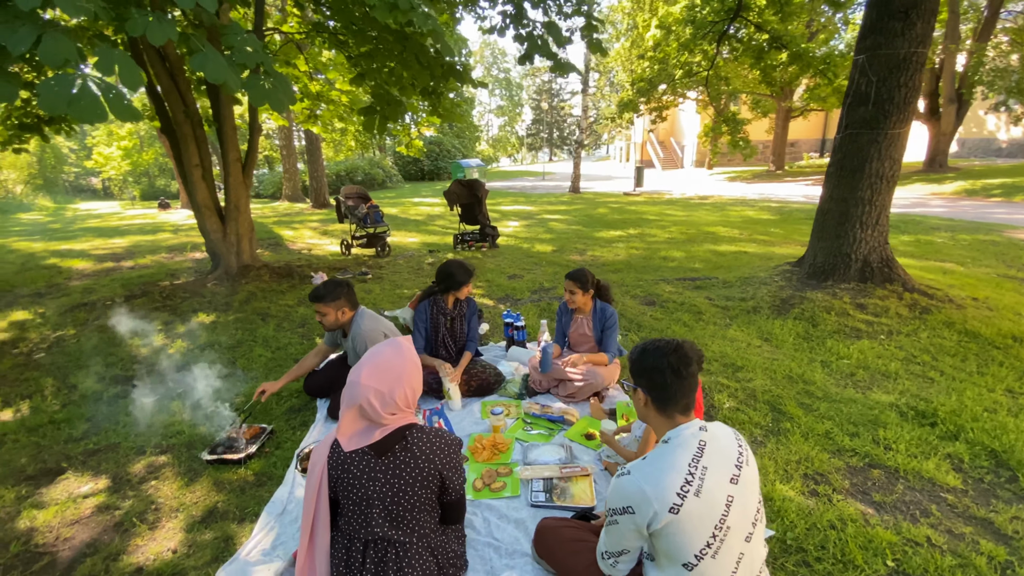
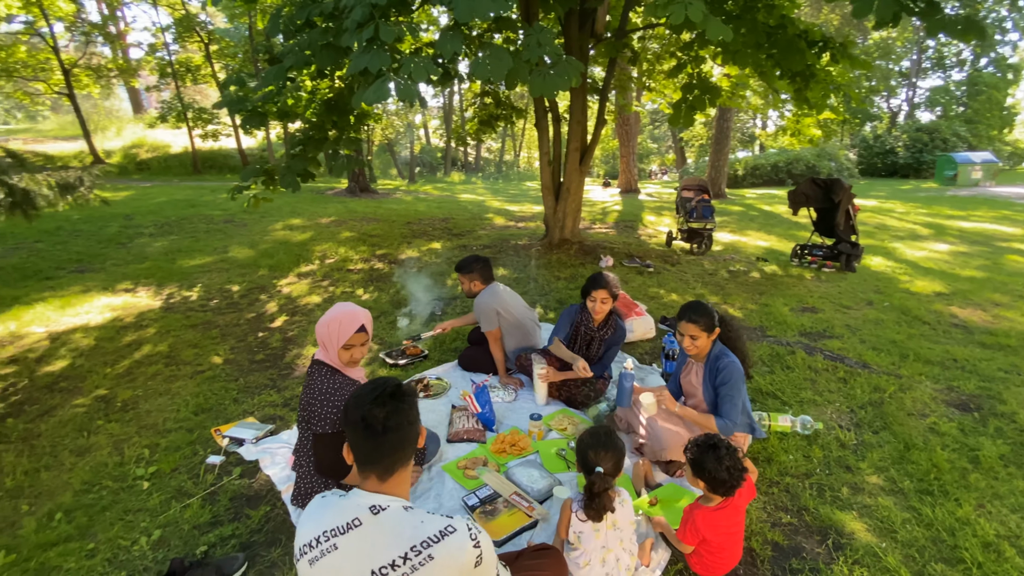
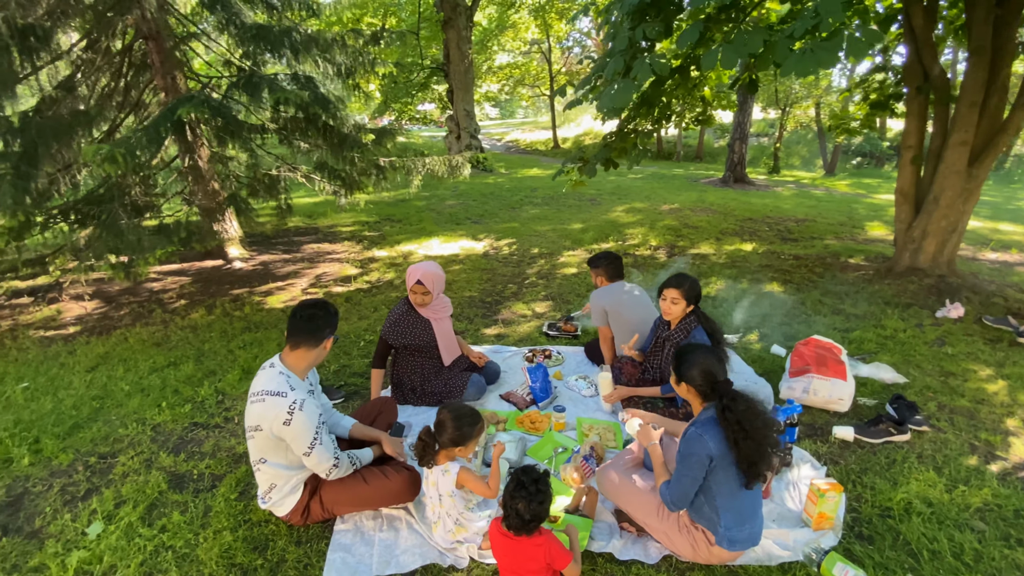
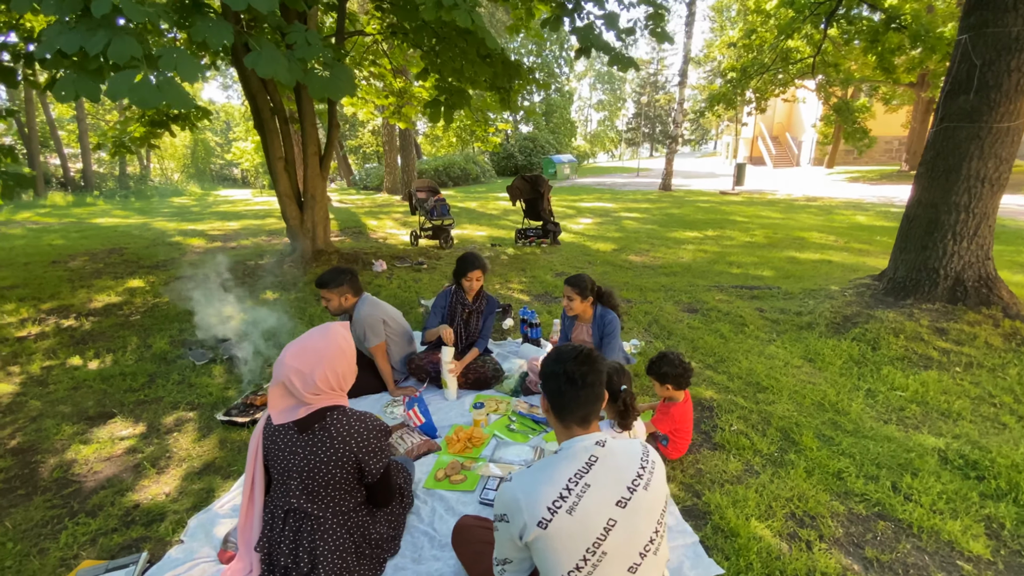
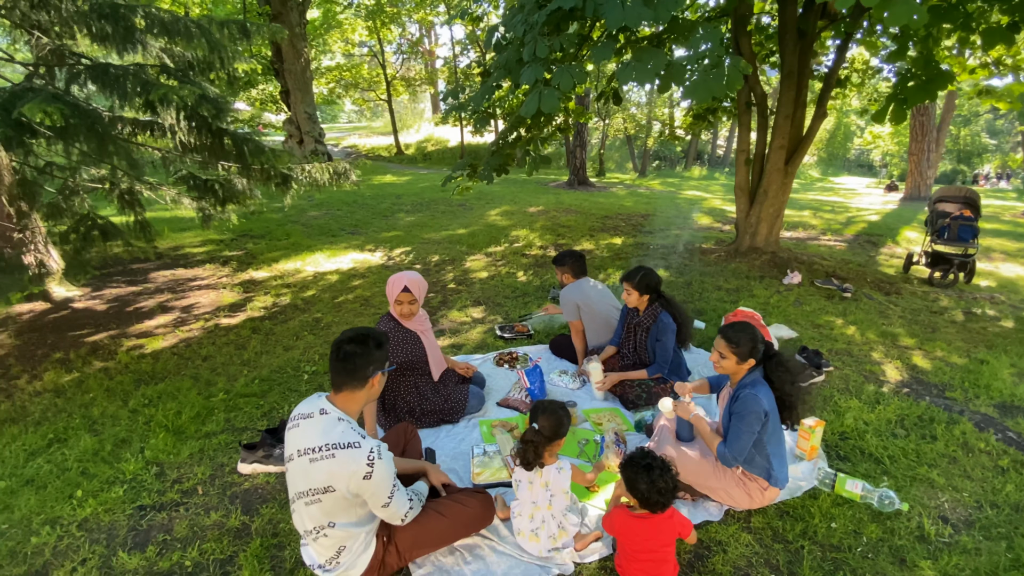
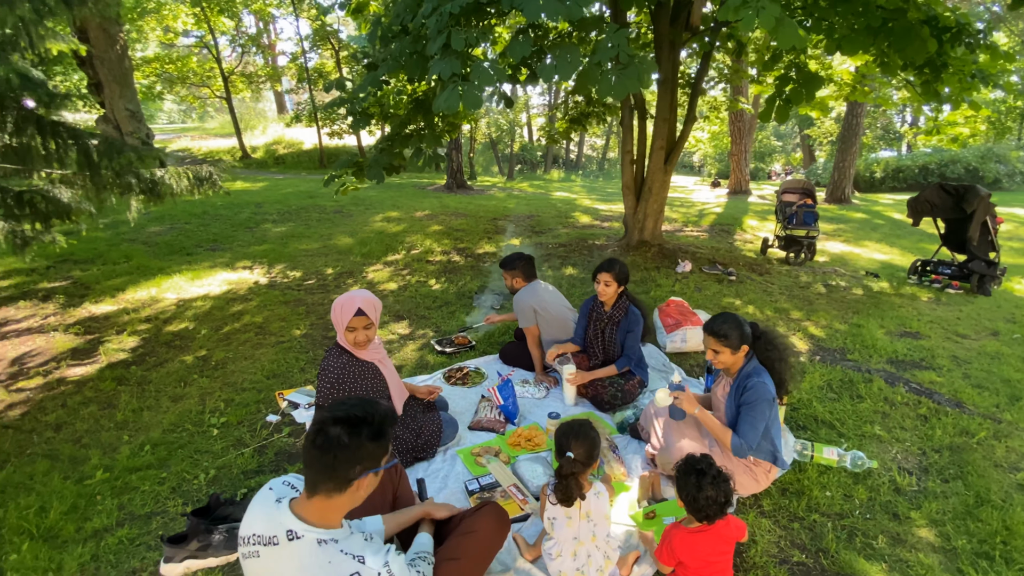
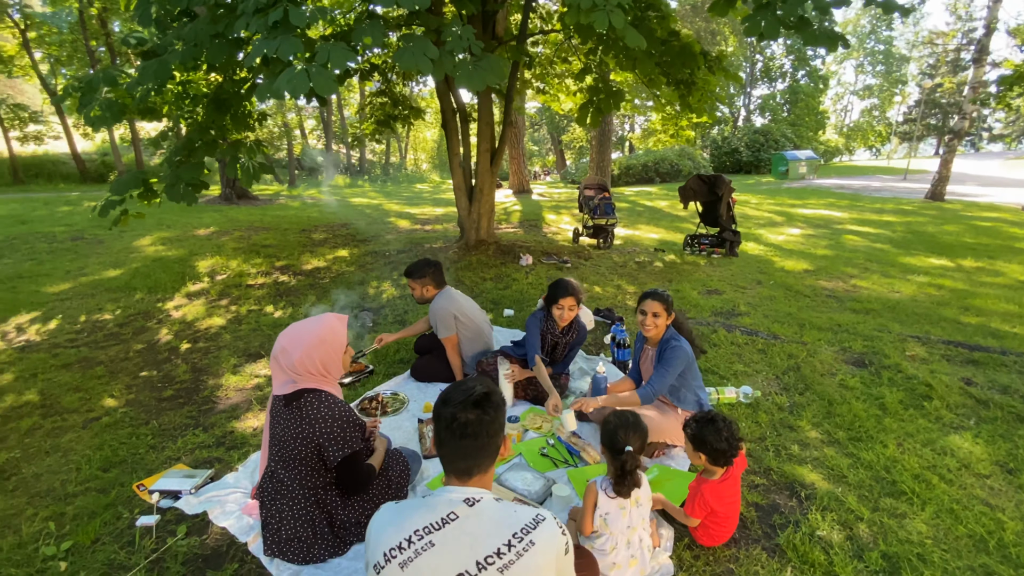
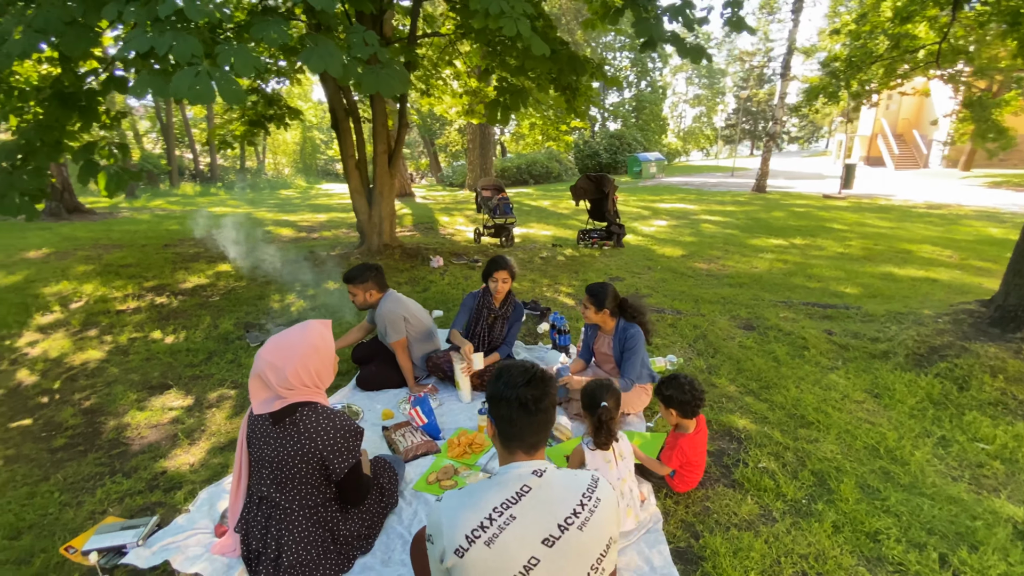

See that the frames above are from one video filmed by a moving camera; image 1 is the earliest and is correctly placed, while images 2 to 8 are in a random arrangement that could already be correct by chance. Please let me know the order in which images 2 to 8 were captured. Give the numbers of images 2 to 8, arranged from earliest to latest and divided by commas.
4, 8, 7, 2, 6, 5, 3
